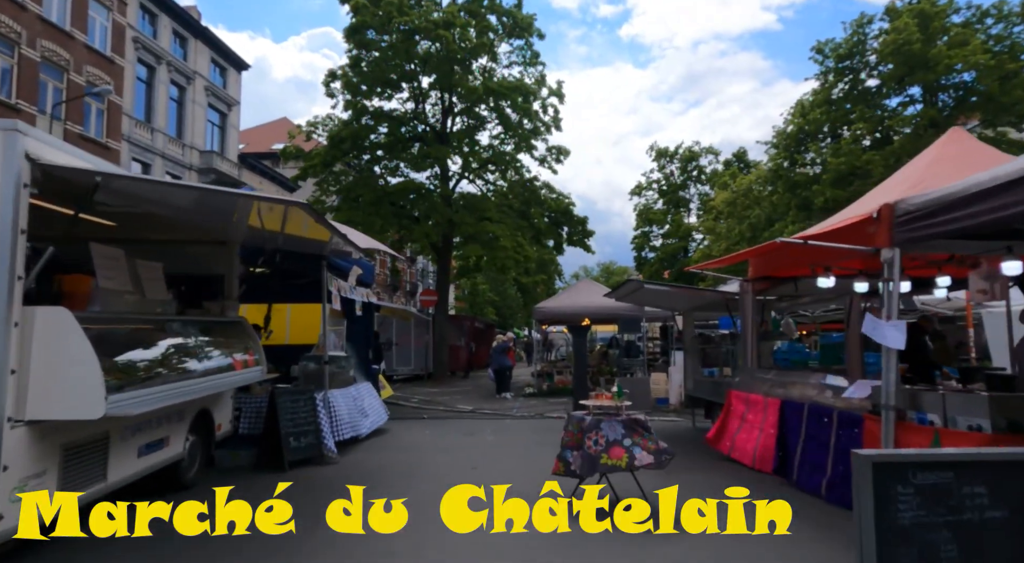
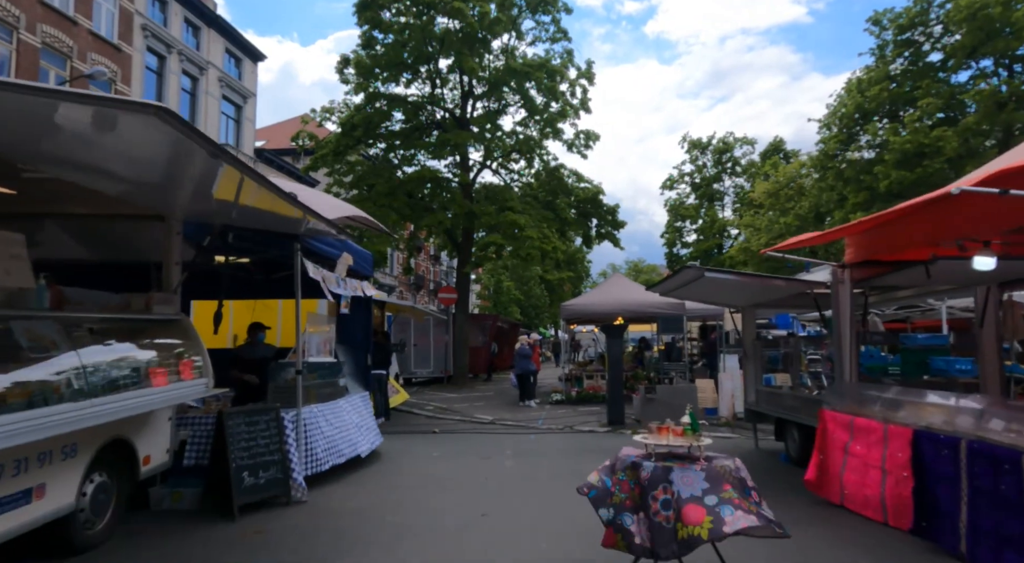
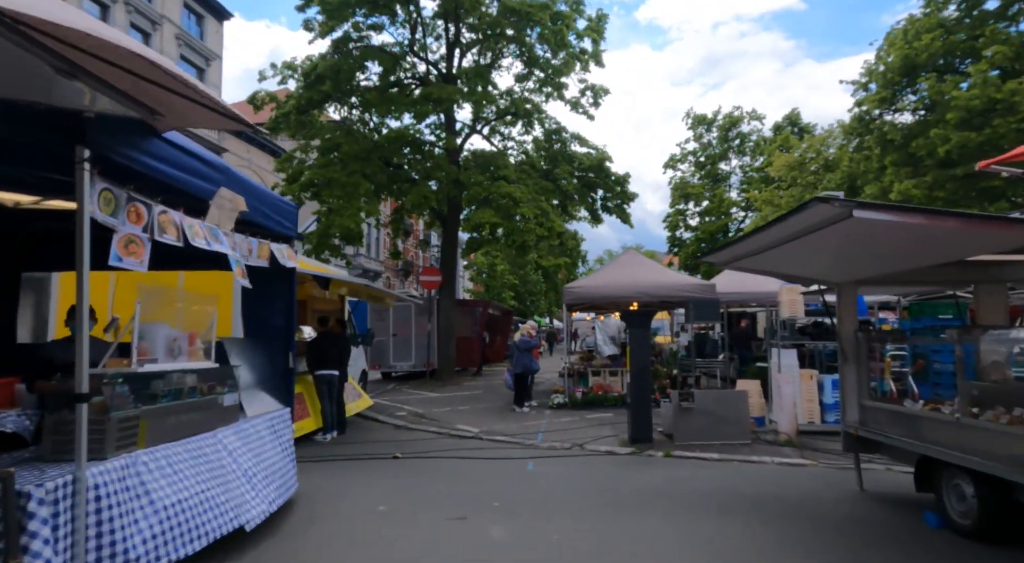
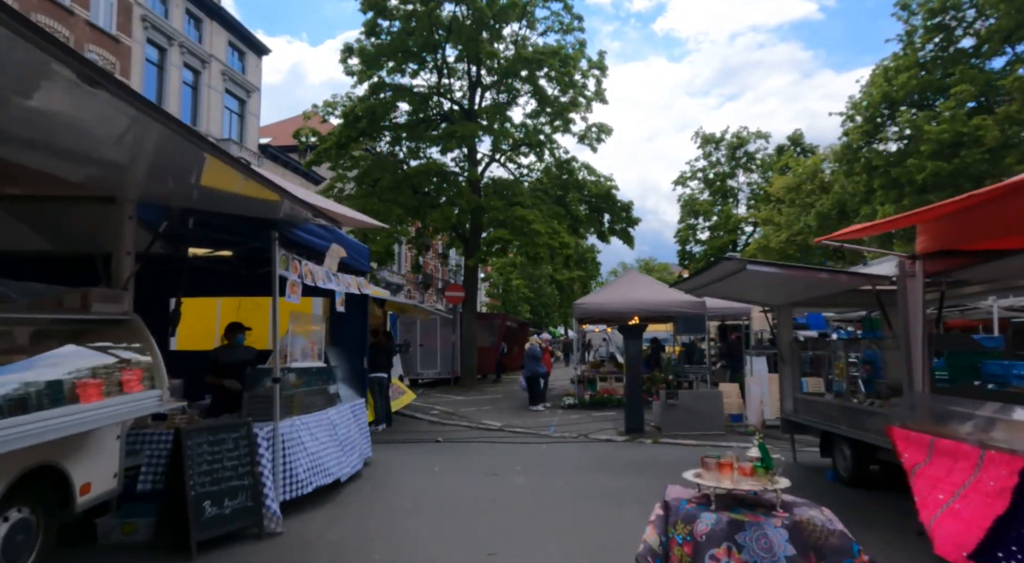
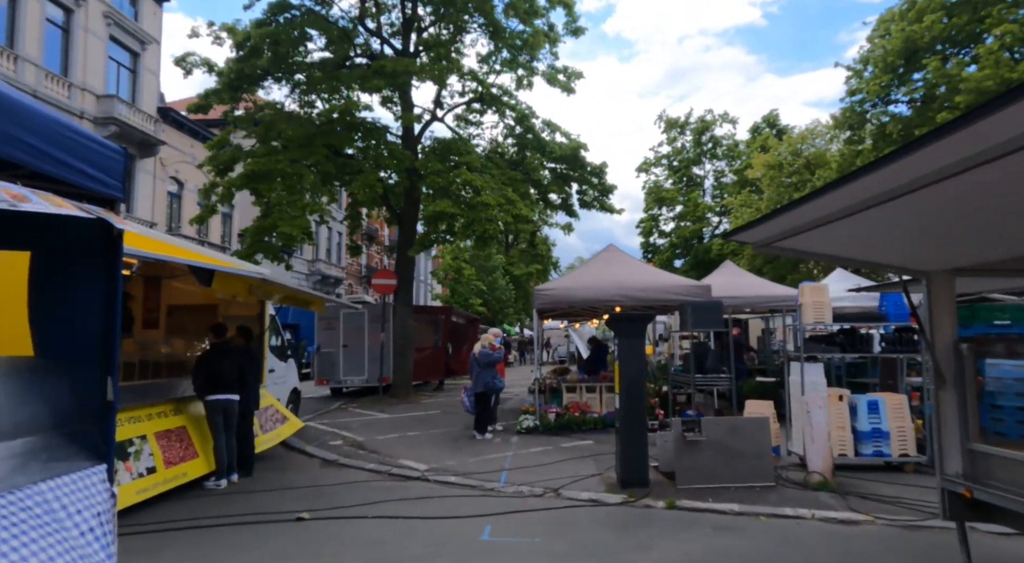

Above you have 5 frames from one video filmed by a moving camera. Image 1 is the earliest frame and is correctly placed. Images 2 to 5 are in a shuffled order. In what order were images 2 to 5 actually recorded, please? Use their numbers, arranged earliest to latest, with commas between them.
2, 4, 3, 5
